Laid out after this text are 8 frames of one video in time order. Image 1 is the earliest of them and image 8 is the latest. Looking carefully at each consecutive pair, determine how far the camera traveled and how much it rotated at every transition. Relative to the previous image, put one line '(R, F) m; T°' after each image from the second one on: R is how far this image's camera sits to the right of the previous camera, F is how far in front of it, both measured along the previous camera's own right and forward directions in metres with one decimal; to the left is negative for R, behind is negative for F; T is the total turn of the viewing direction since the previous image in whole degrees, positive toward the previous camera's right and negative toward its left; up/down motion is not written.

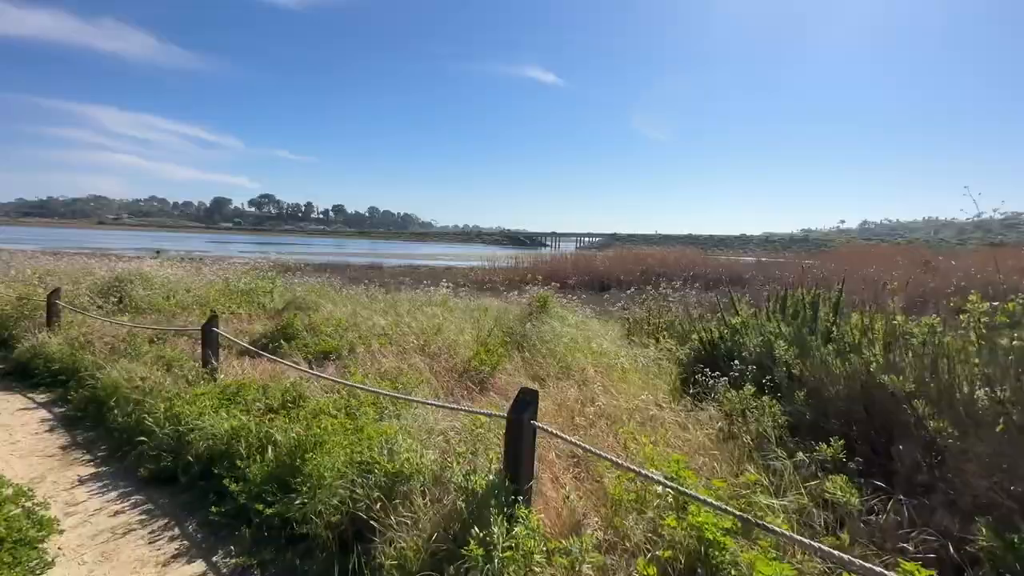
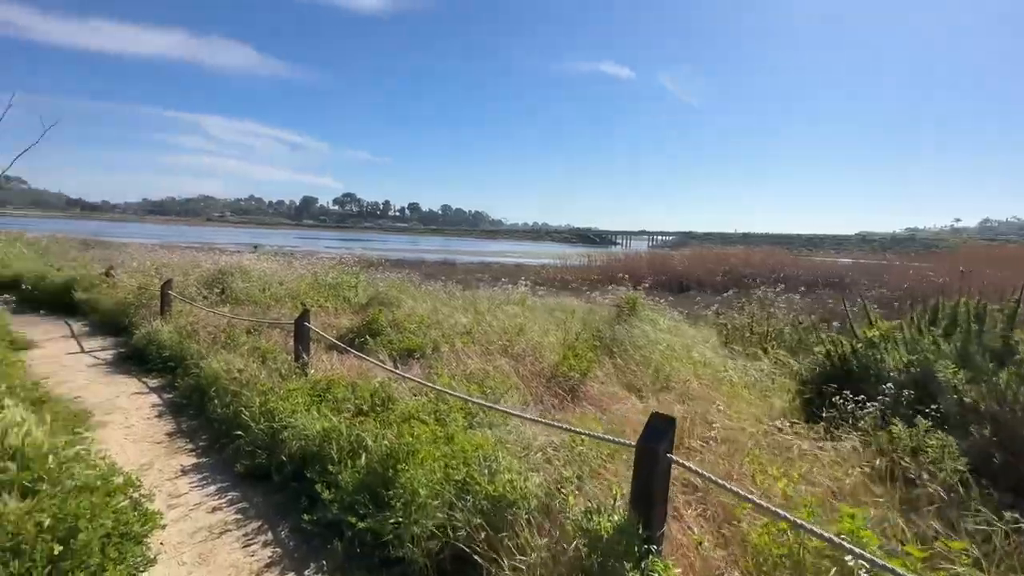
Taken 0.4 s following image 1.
(-0.4, +0.5) m; -8°
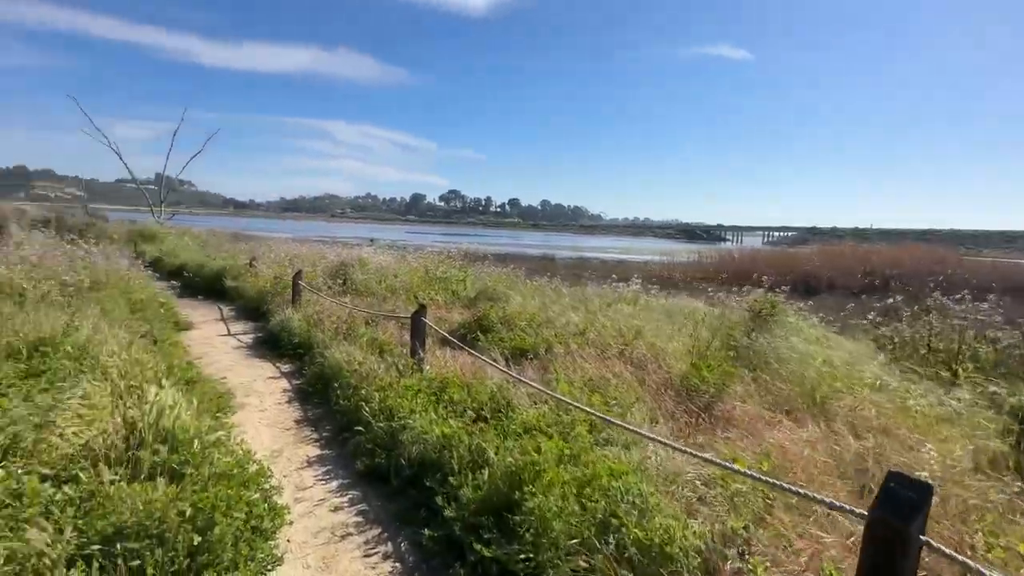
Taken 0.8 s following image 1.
(-0.3, +0.5) m; -12°
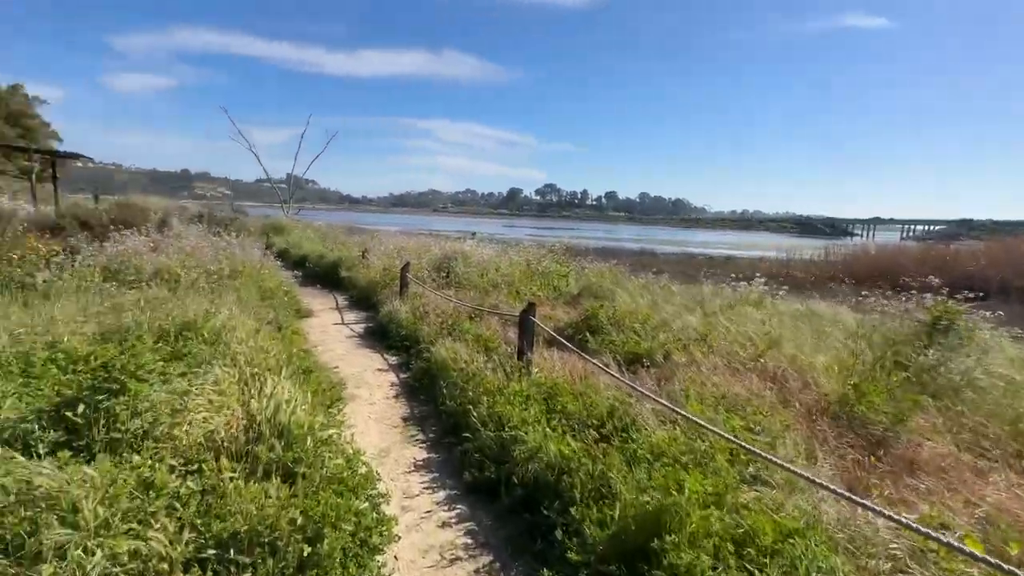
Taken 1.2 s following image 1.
(-0.3, +0.5) m; -11°
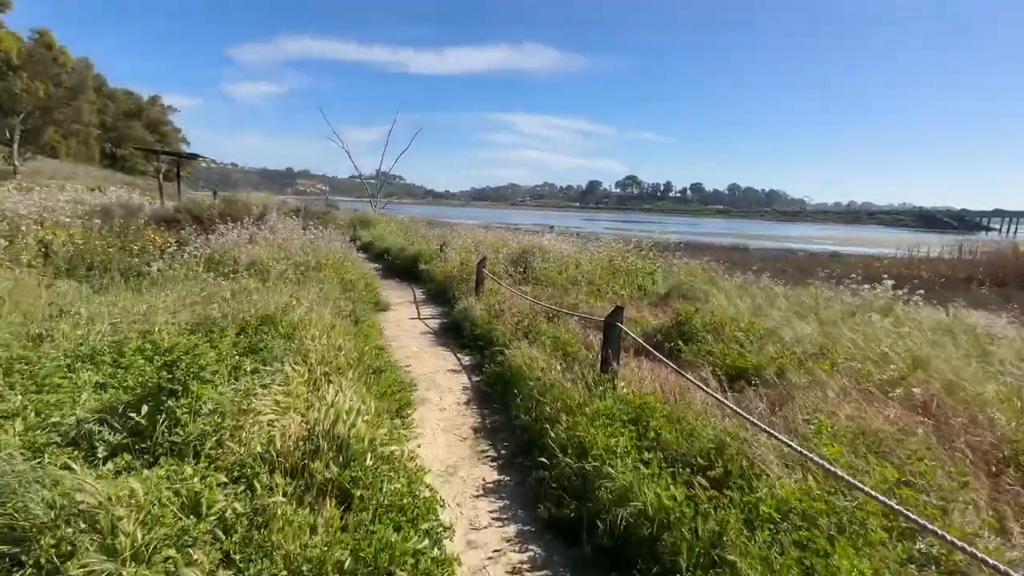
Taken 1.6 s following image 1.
(-0.1, +0.6) m; -9°
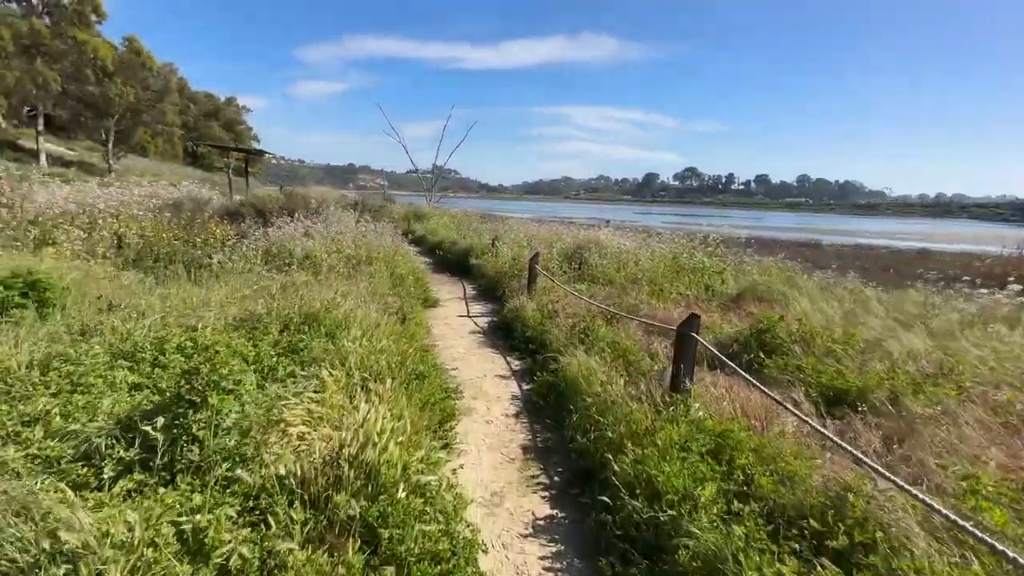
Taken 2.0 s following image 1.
(0.0, +0.6) m; -6°
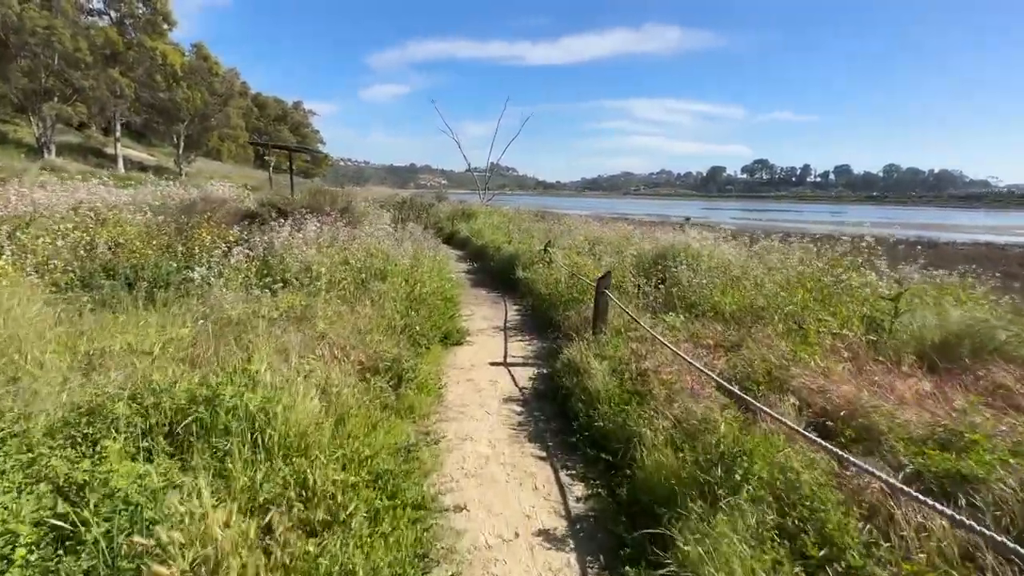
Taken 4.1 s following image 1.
(0.0, +3.1) m; -7°
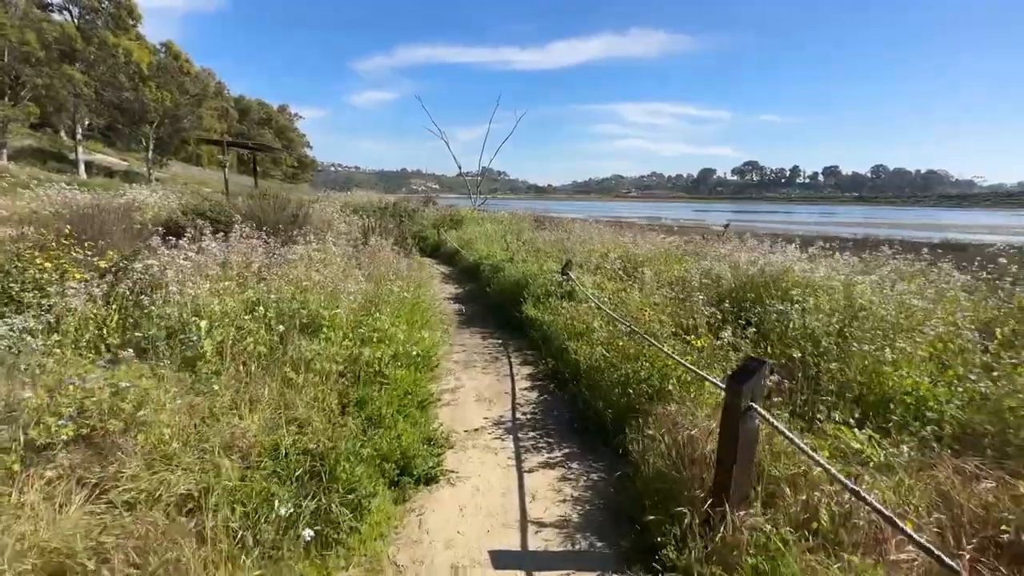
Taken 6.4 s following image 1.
(-0.2, +3.6) m; +1°
